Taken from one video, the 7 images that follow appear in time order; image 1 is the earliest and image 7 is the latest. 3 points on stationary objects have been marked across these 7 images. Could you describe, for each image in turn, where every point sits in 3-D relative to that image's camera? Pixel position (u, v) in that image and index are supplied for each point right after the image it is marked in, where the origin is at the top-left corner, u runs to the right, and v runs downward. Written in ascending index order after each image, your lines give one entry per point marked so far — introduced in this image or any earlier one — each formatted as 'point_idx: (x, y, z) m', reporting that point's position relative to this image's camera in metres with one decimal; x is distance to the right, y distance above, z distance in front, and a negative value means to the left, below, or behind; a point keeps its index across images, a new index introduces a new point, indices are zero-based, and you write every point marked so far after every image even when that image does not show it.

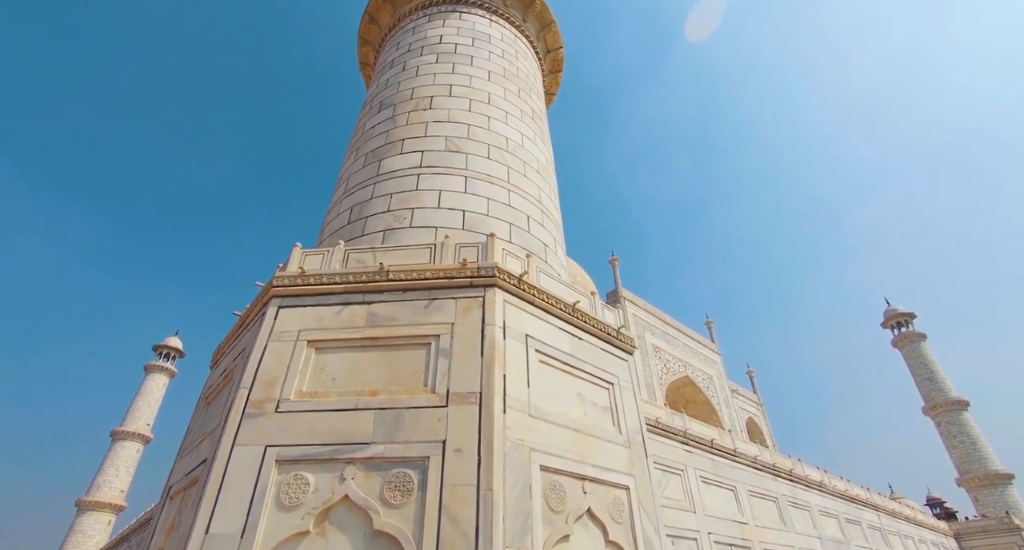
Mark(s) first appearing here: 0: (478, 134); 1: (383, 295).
0: (-0.4, +1.5, +5.5) m
1: (-0.9, -0.1, +3.5) m
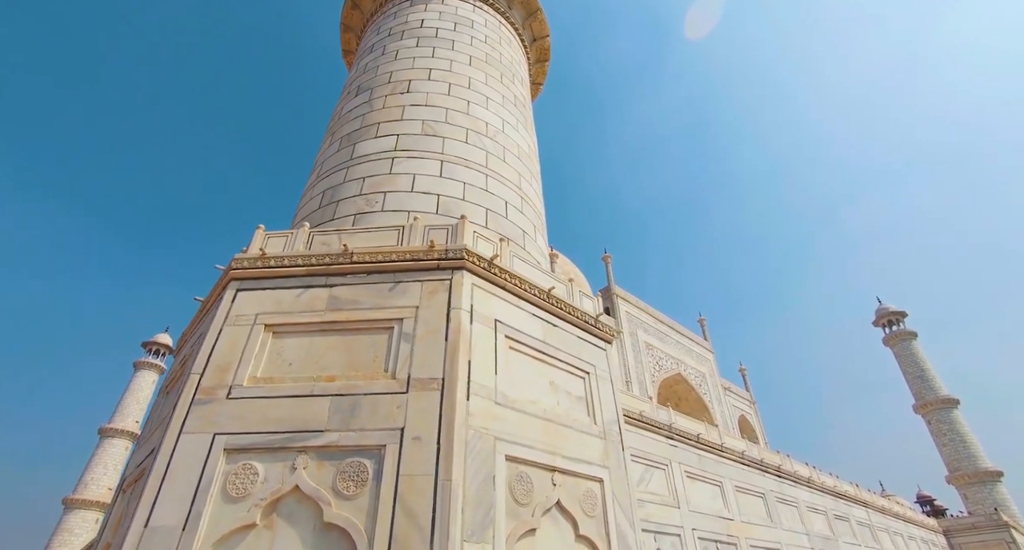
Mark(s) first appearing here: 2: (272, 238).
0: (-0.6, +1.6, +5.3) m
1: (-1.1, 0.0, +3.4) m
2: (-1.7, +0.3, +3.7) m
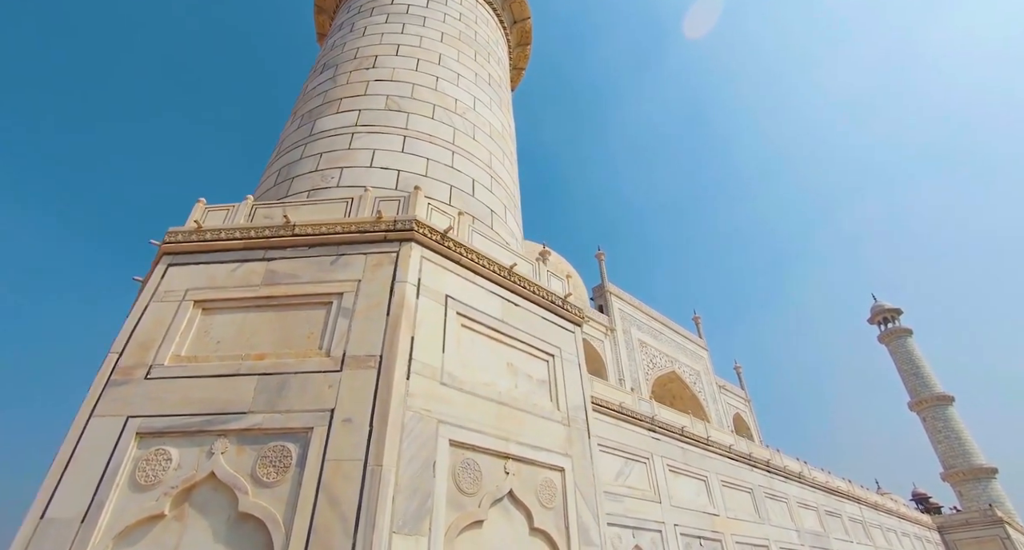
0: (-0.9, +1.8, +5.0) m
1: (-1.4, +0.1, +3.1) m
2: (-2.0, +0.4, +3.5) m
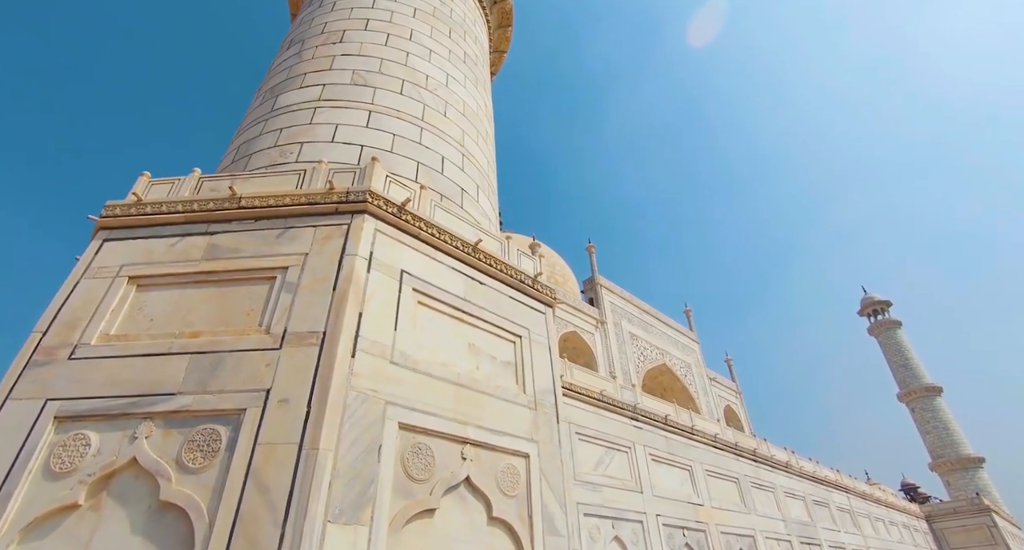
0: (-1.1, +2.0, +4.8) m
1: (-1.6, +0.3, +2.9) m
2: (-2.3, +0.6, +3.3) m
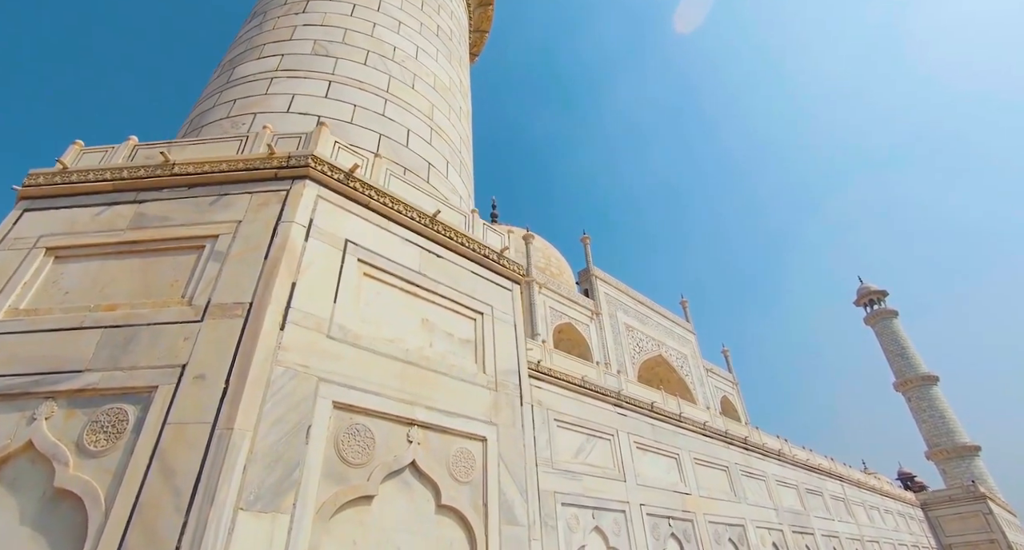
0: (-1.4, +2.1, +4.6) m
1: (-1.8, +0.4, +2.7) m
2: (-2.5, +0.7, +3.0) m
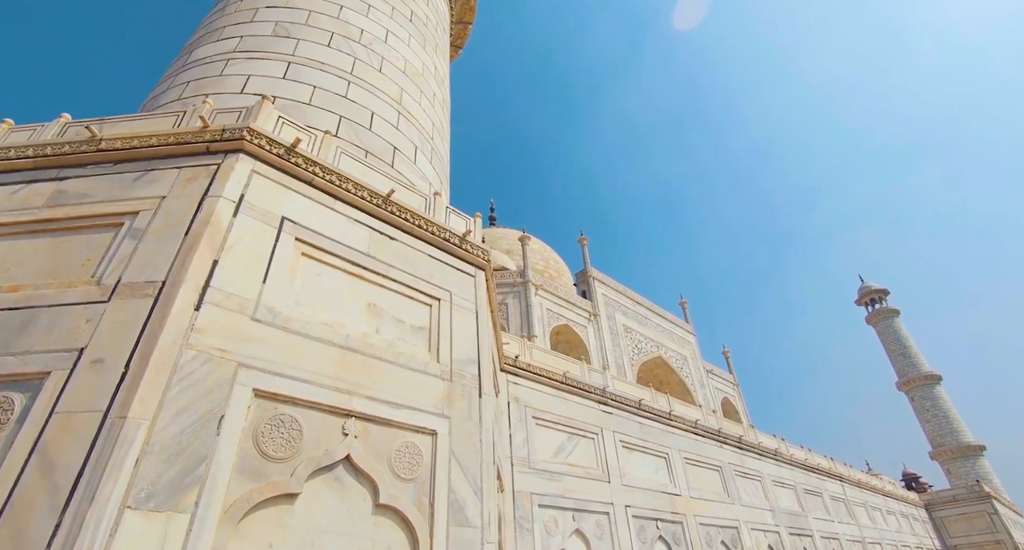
0: (-1.6, +2.2, +4.4) m
1: (-2.1, +0.5, +2.5) m
2: (-2.7, +0.8, +2.8) m
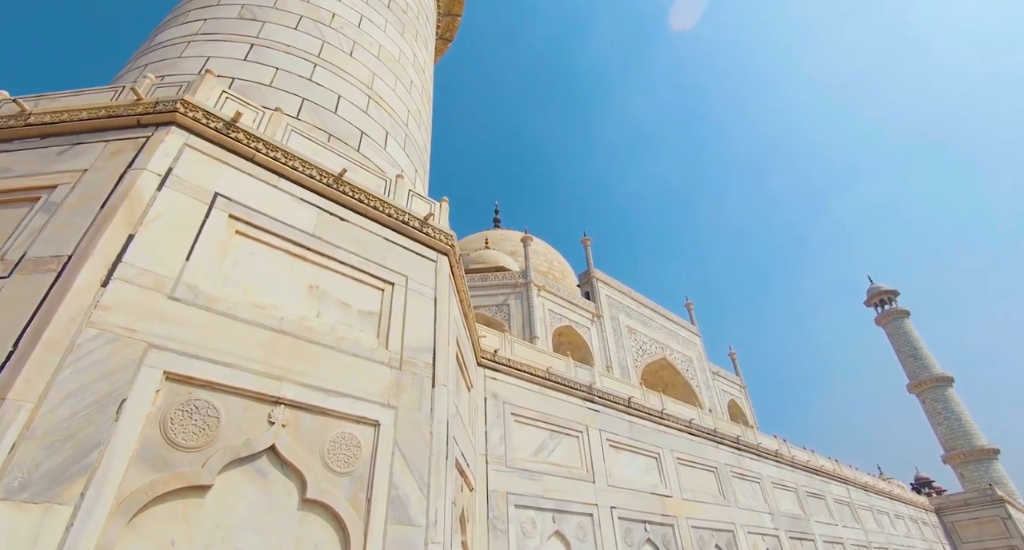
0: (-1.9, +2.3, +4.3) m
1: (-2.3, +0.6, +2.4) m
2: (-3.0, +0.9, +2.7) m
